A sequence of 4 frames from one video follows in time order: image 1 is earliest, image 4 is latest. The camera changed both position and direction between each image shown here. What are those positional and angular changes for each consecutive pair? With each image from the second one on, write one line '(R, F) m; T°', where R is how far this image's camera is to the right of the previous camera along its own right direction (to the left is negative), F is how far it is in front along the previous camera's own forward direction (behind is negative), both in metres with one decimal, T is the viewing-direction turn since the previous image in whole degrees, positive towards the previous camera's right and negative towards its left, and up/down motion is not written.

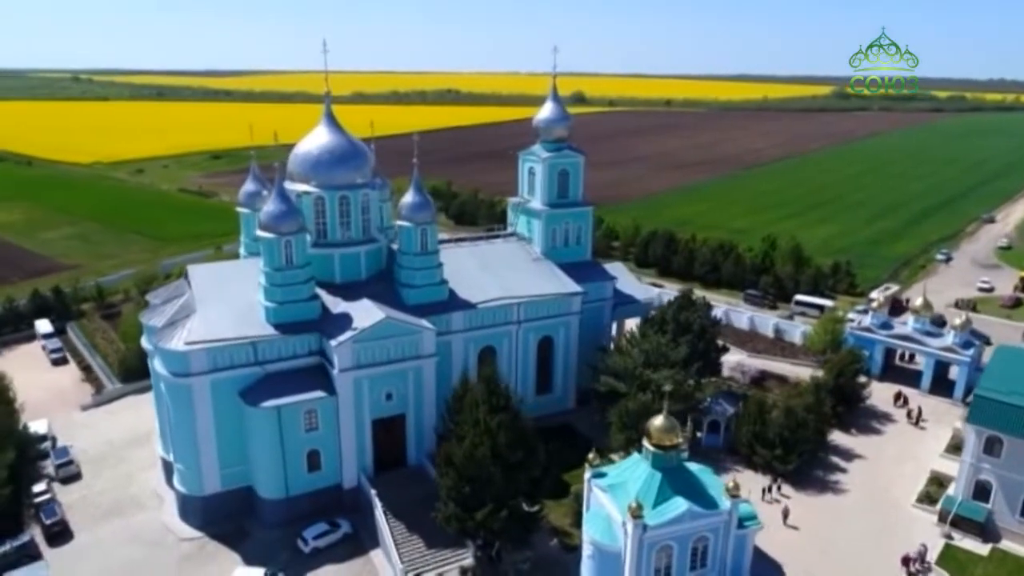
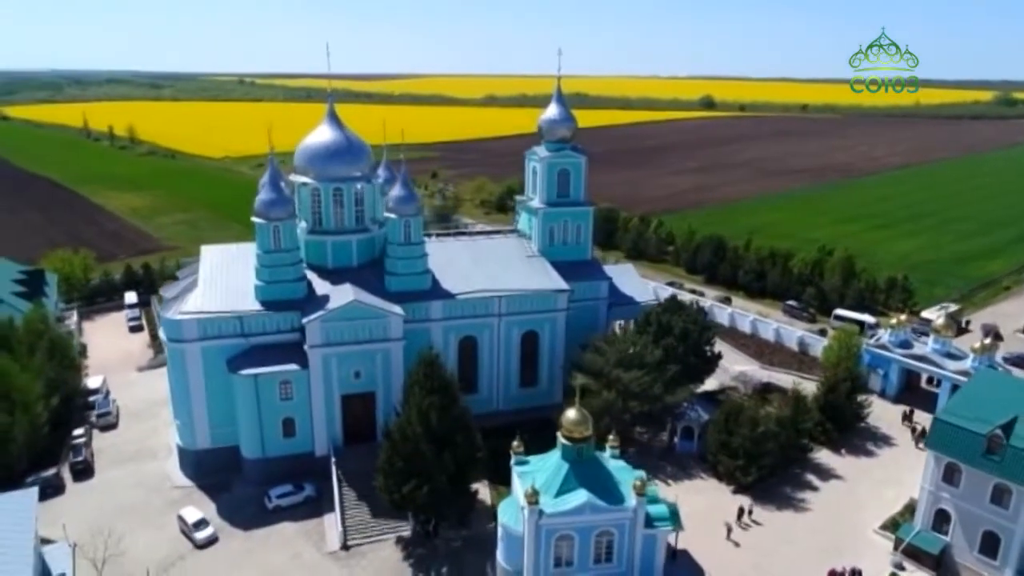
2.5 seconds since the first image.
(+7.2, -0.6) m; -10°
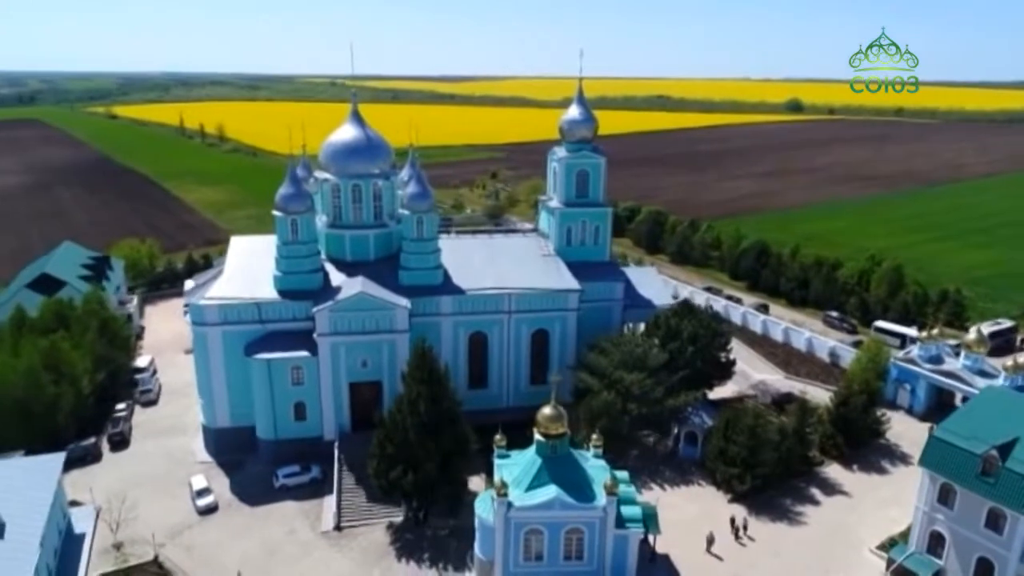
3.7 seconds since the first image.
(+3.5, -0.3) m; -6°
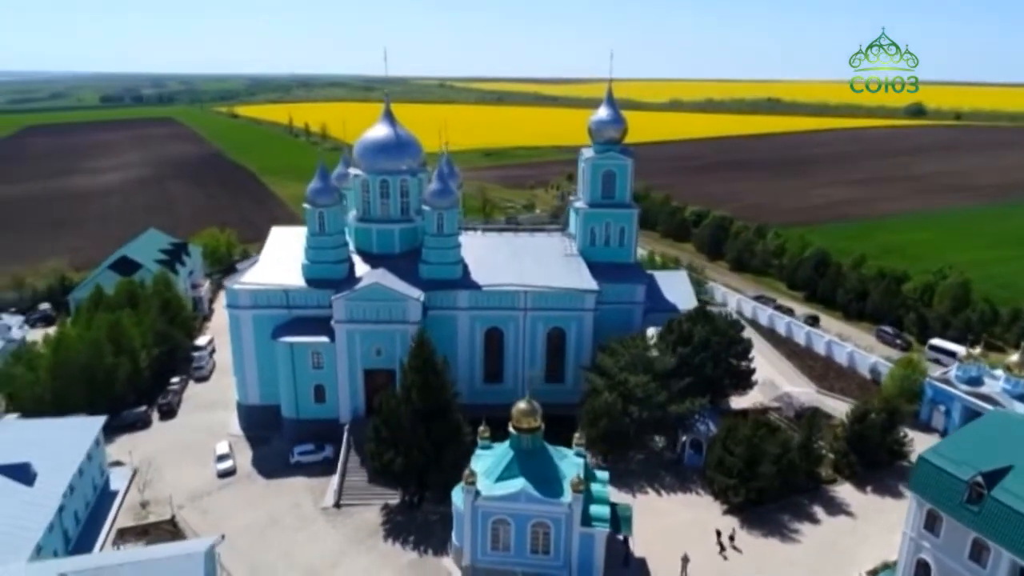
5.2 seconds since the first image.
(+4.3, -0.3) m; -8°
